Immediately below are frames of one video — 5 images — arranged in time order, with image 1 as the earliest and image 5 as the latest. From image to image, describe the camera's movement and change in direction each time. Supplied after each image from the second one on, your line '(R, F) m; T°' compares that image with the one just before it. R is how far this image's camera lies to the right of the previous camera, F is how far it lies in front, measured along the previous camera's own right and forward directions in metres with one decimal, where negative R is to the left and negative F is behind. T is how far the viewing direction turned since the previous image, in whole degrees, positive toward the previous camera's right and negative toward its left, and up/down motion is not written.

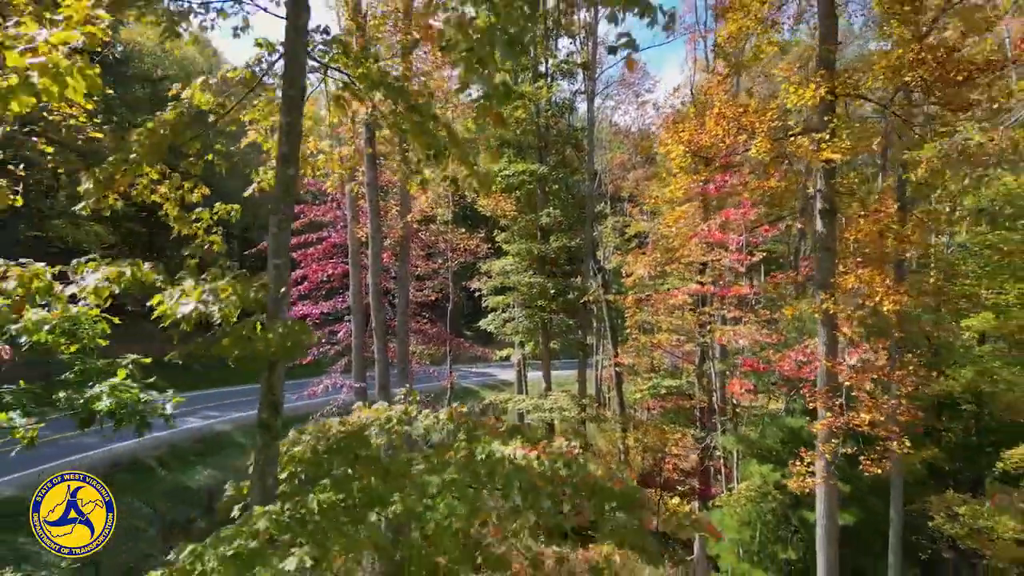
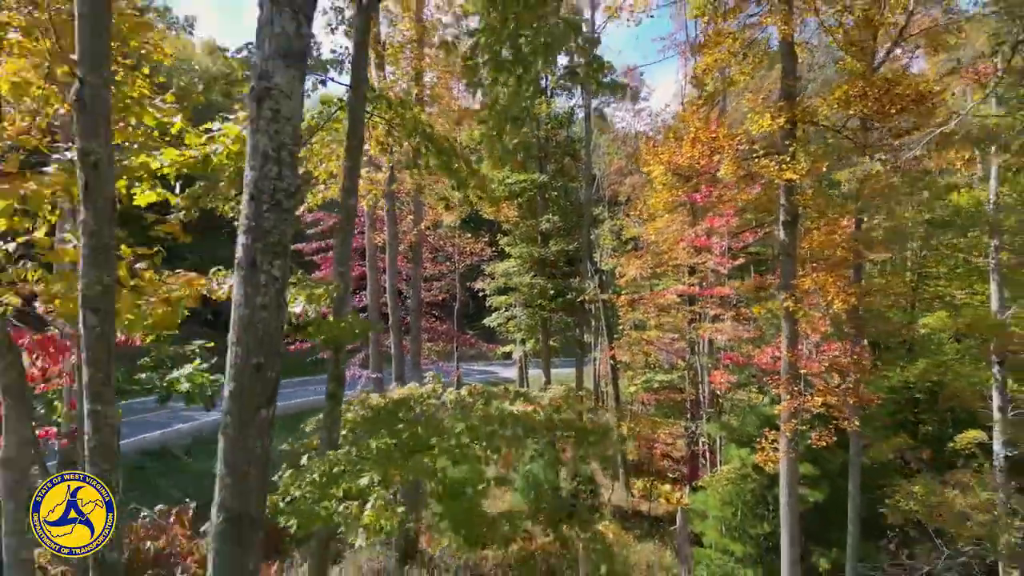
(0.0, -1.0) m; 0°
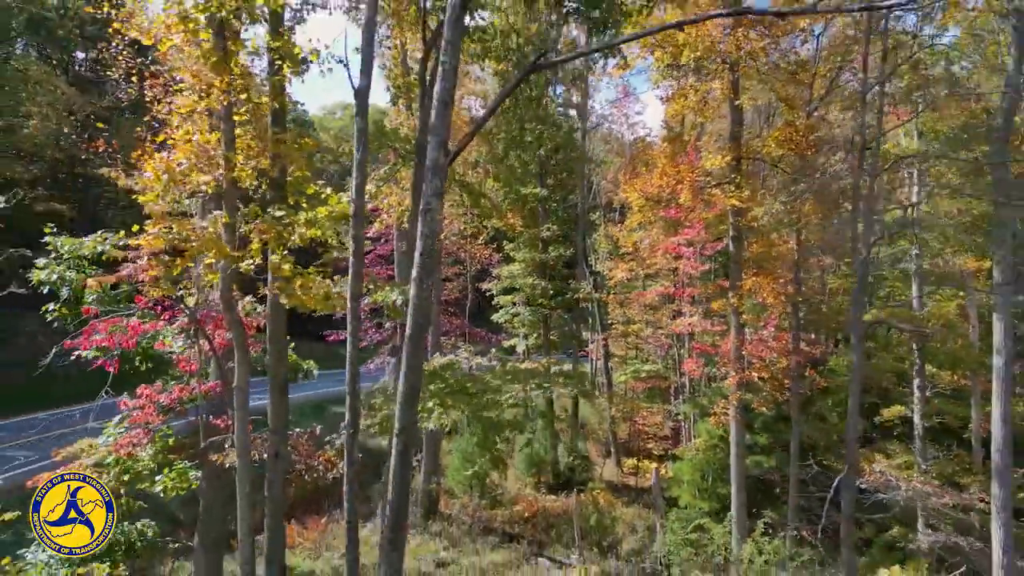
(-0.1, -2.0) m; 0°
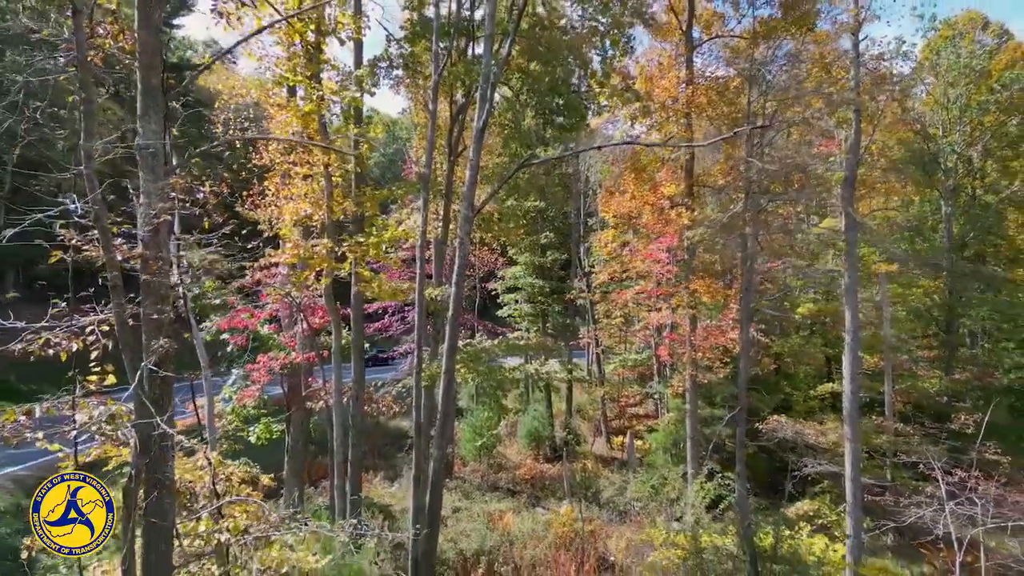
(0.0, -2.5) m; 0°
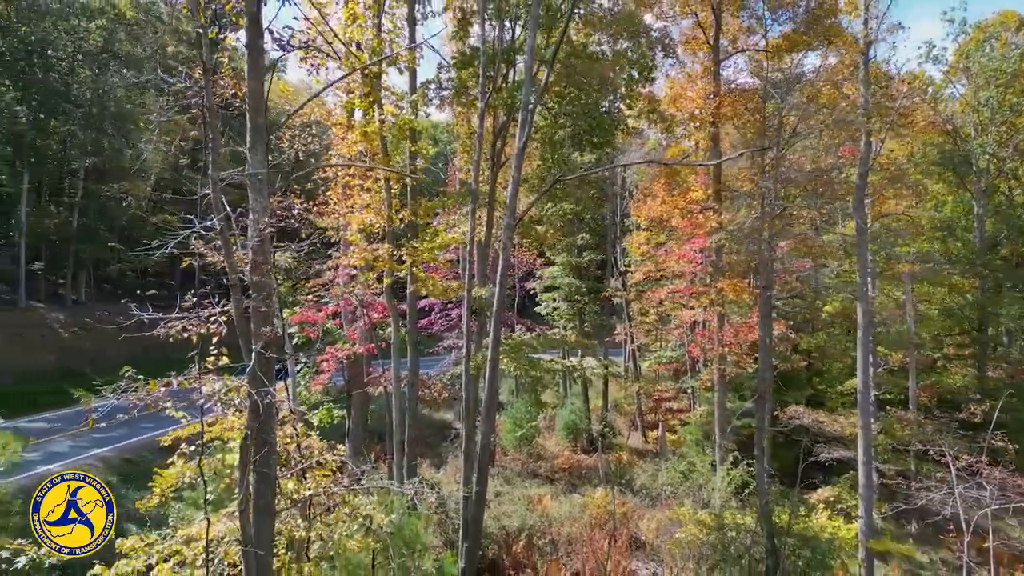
(0.0, -0.9) m; -3°
